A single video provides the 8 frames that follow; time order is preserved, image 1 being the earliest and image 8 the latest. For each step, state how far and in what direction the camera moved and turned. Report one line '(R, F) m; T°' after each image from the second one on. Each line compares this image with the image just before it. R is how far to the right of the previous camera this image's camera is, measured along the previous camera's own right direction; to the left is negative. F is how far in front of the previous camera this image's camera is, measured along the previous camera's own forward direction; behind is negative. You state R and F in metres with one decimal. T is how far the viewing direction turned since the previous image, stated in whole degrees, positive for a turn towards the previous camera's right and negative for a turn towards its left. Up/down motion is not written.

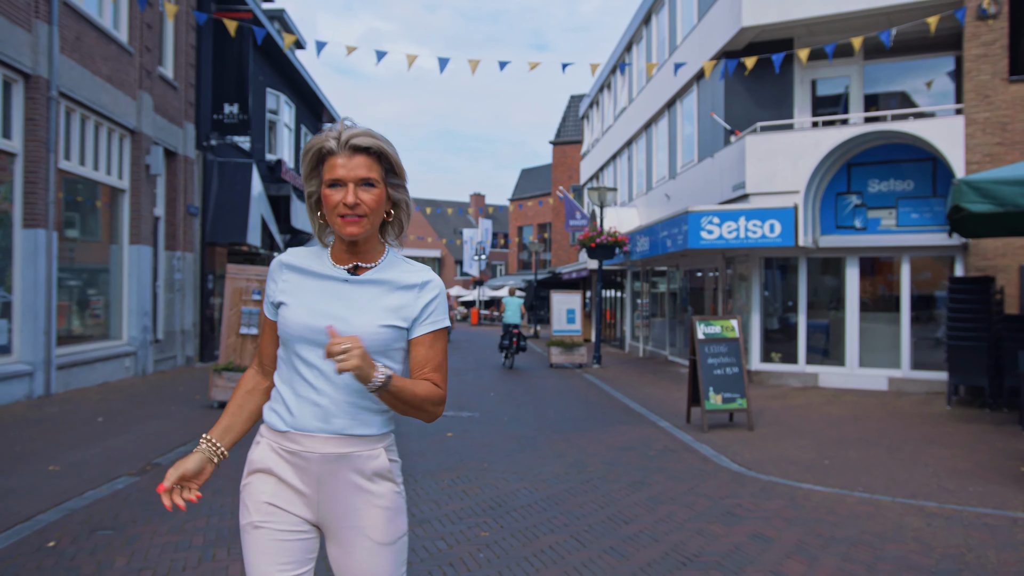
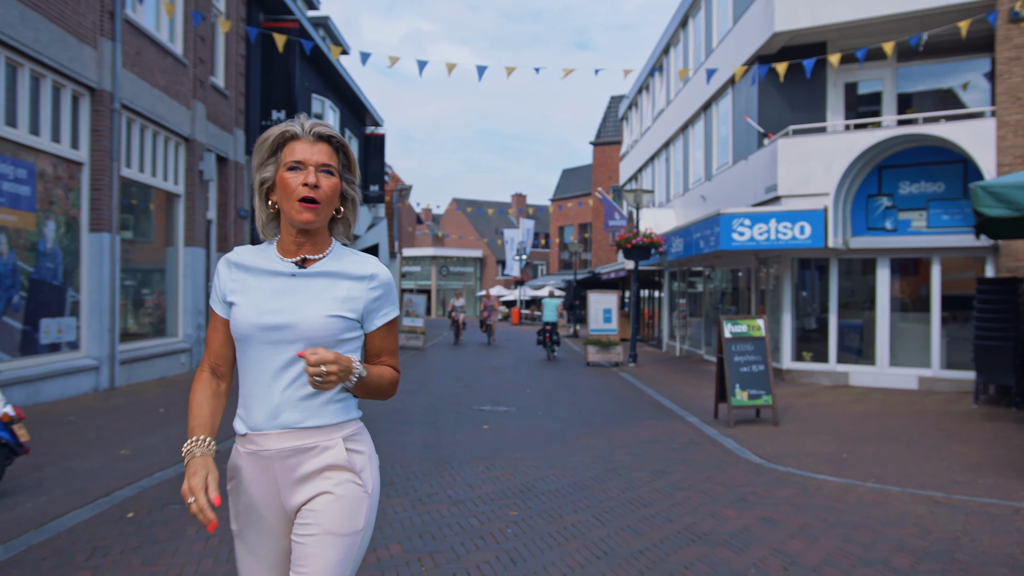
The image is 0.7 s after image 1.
(+0.1, -0.5) m; -3°
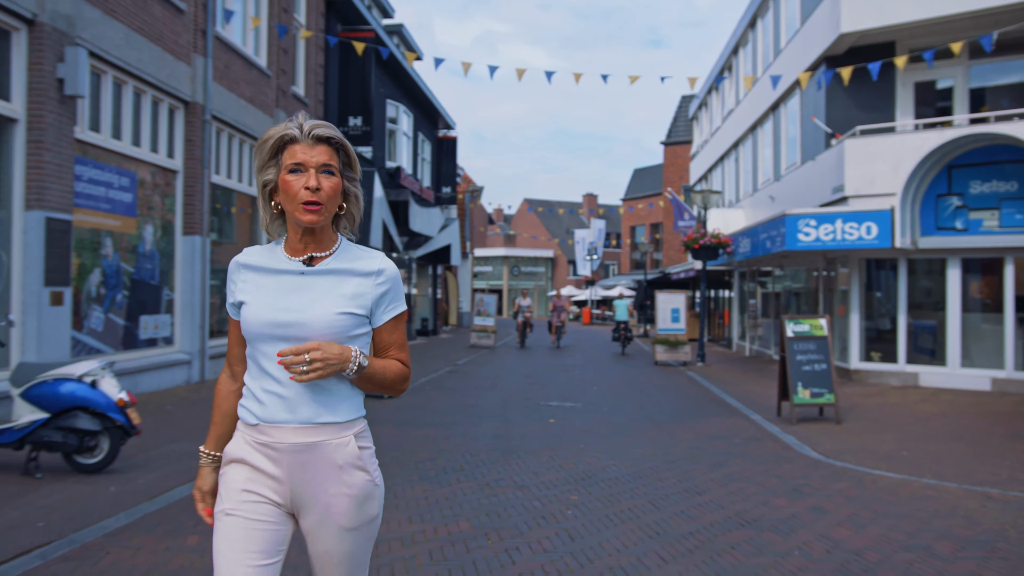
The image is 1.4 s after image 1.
(+0.1, -0.4) m; -5°
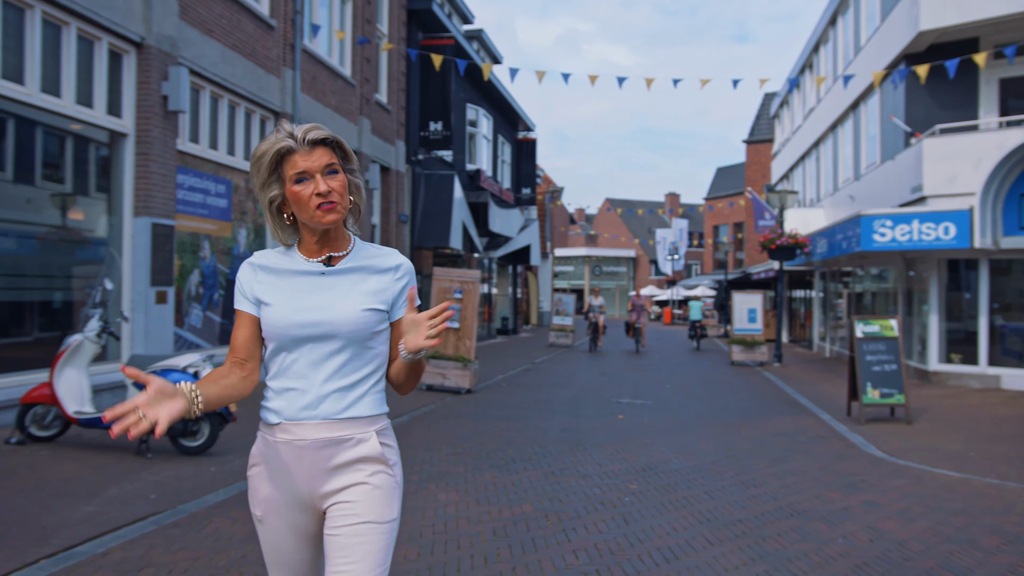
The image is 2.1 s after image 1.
(+0.1, -0.4) m; -5°
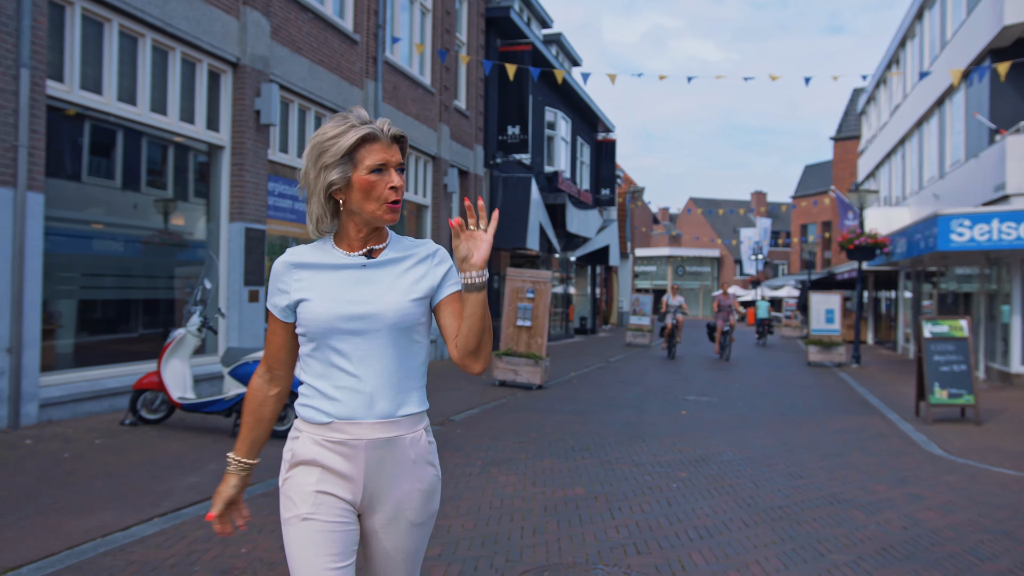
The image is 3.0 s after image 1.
(+0.2, -0.5) m; -5°
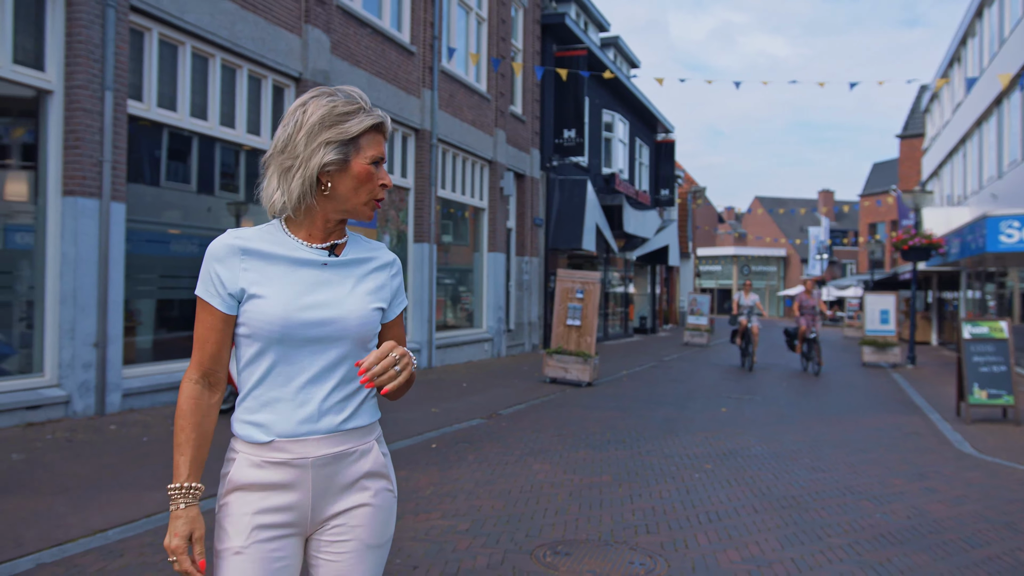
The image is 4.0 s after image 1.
(+0.2, -0.5) m; -4°
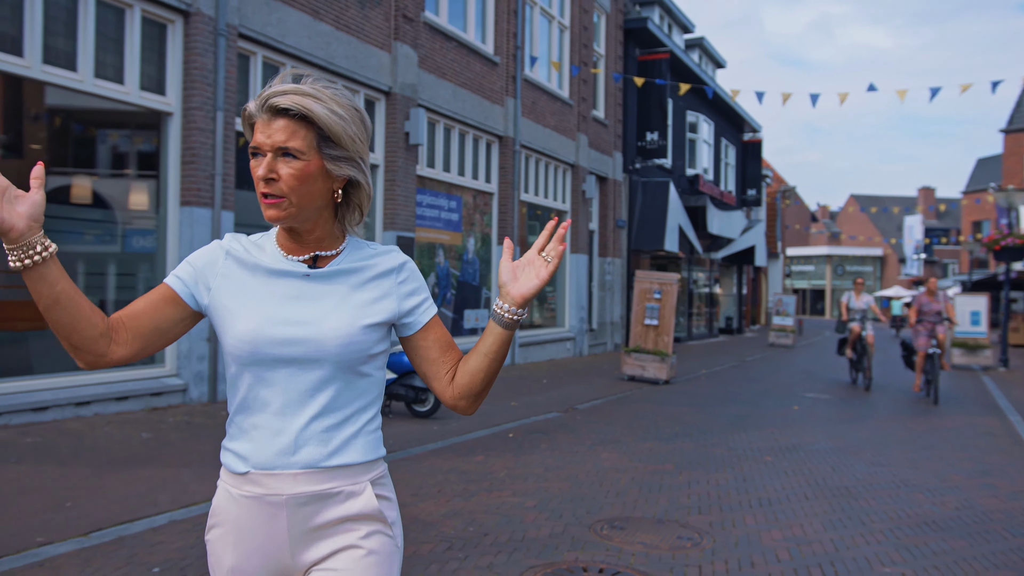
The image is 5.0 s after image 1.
(+0.1, -0.5) m; -6°
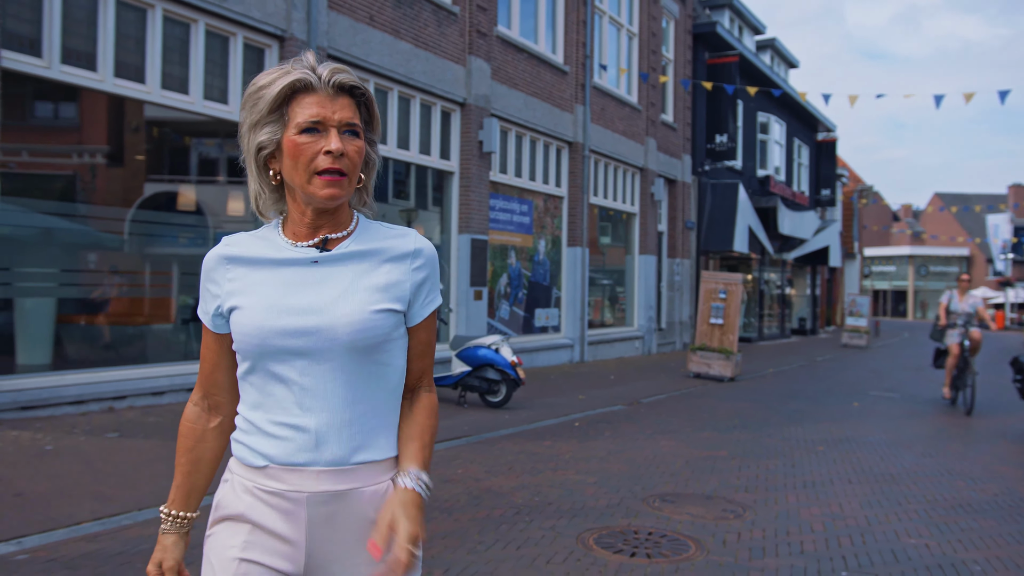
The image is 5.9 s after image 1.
(+0.1, -0.6) m; -5°
